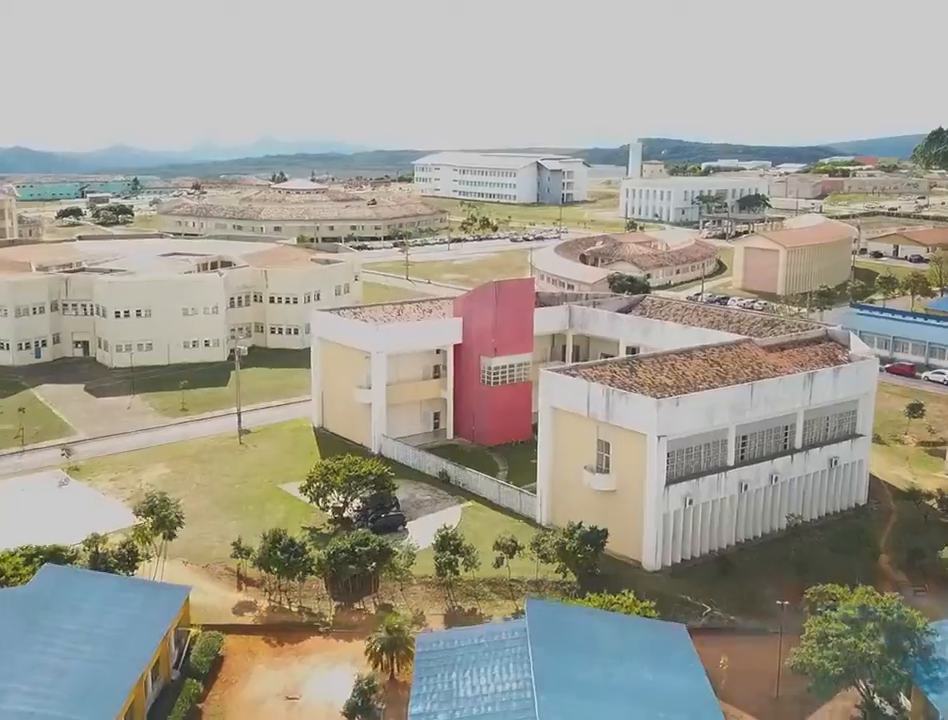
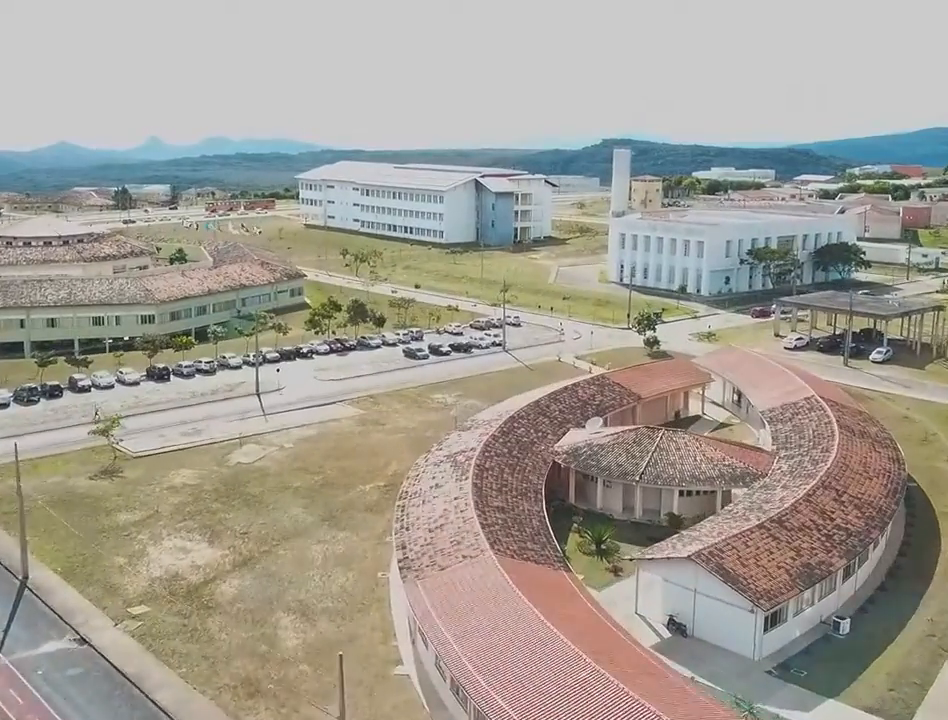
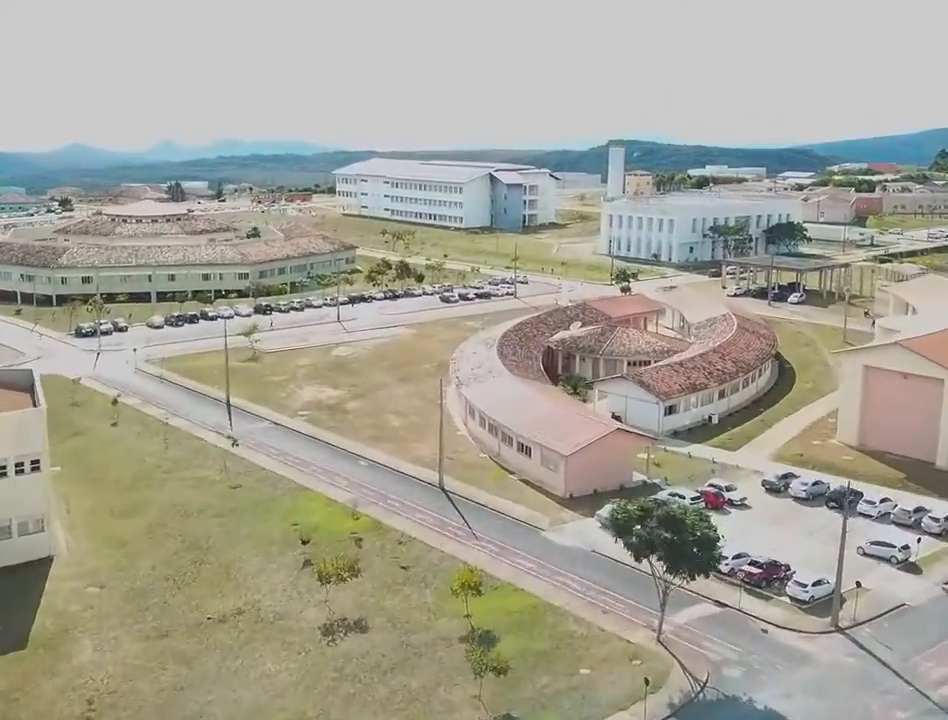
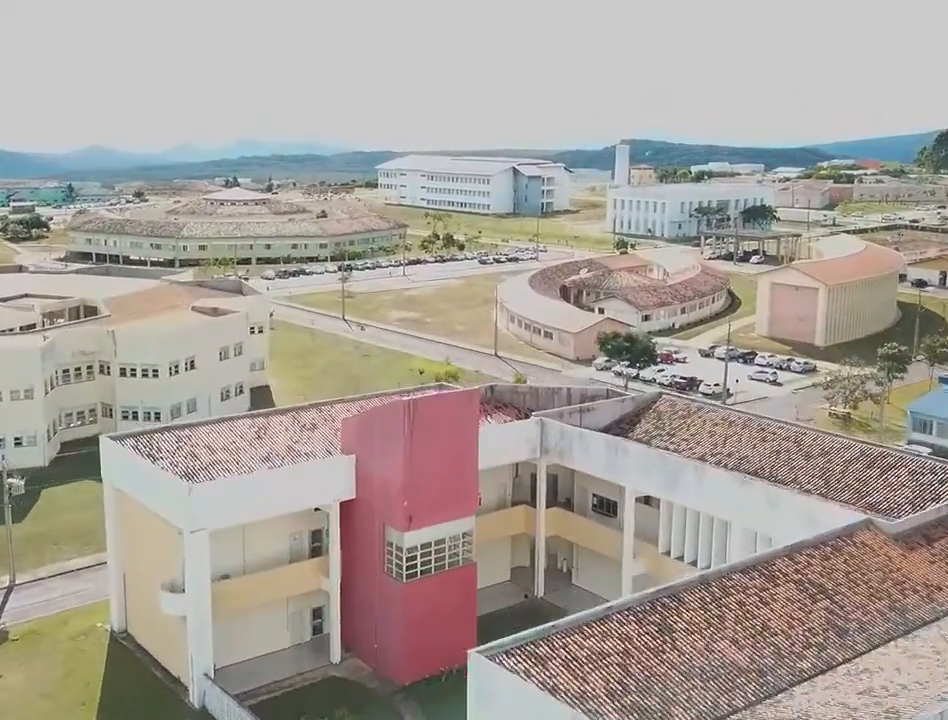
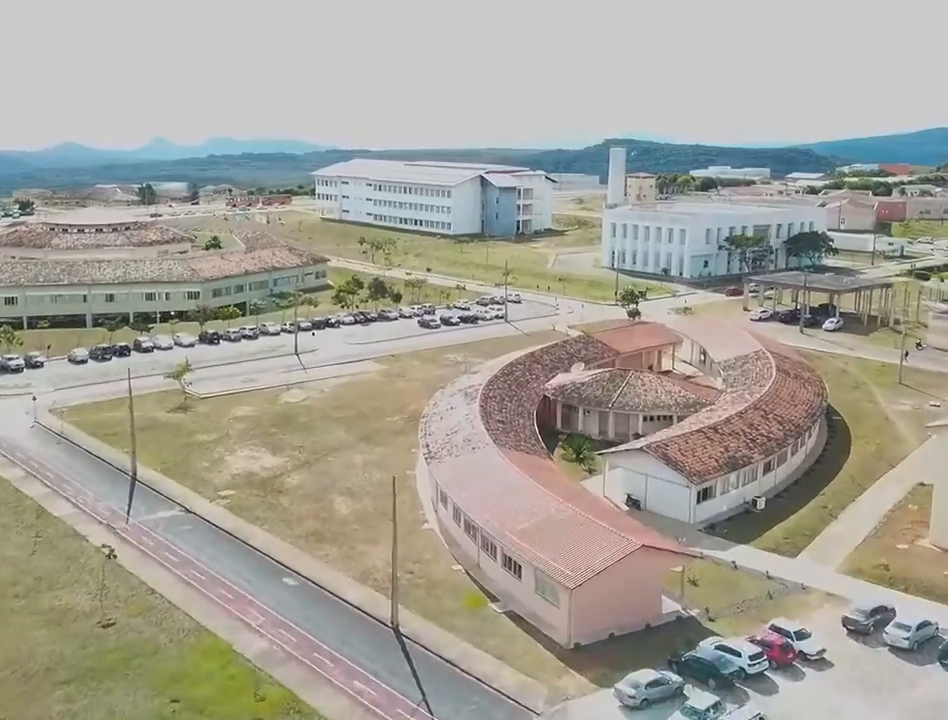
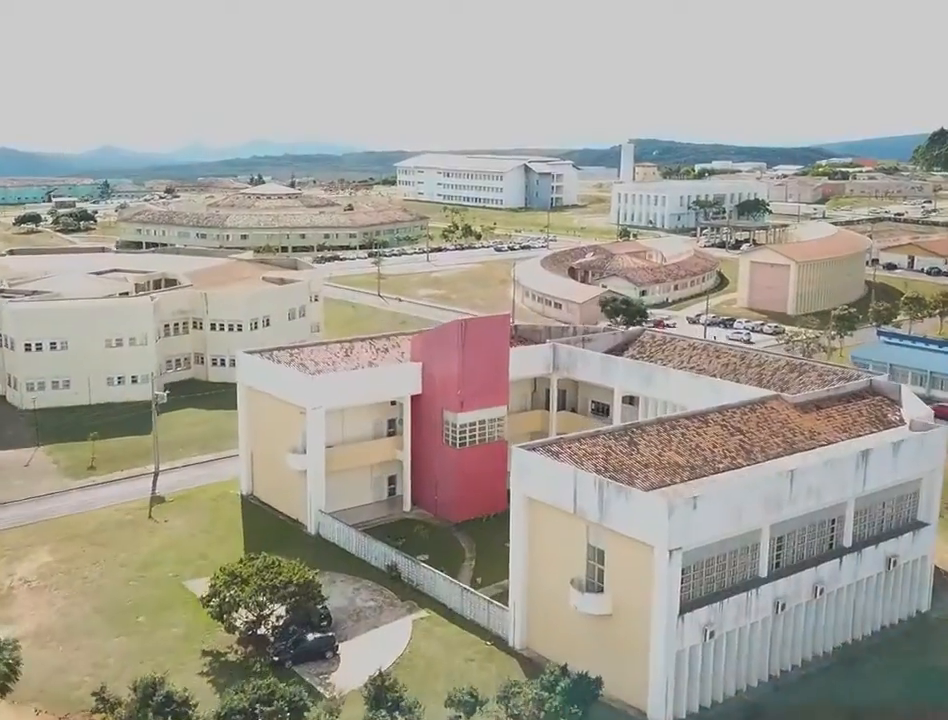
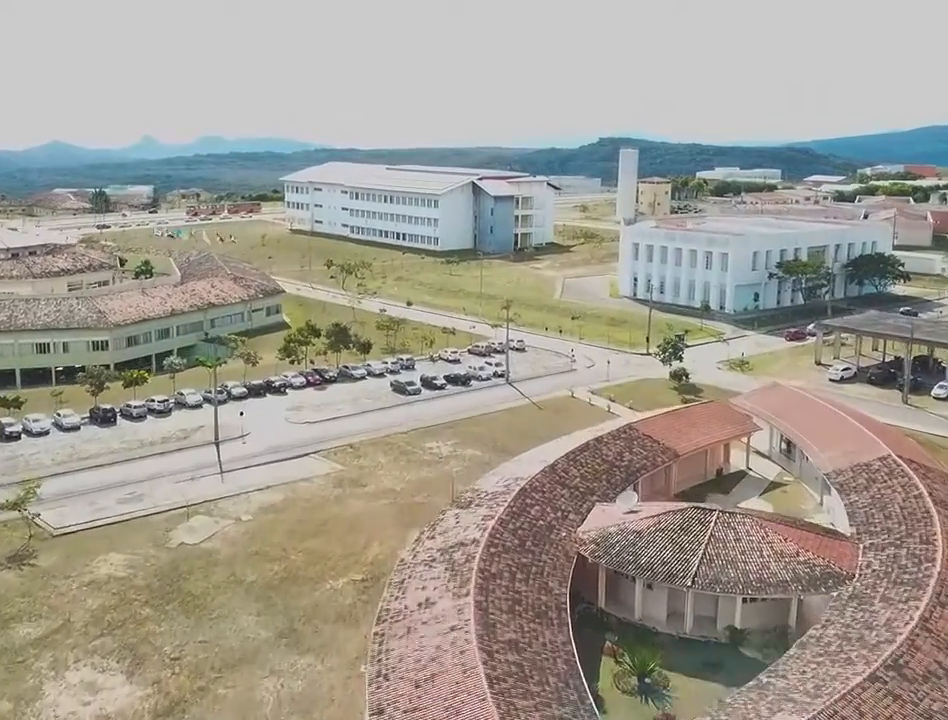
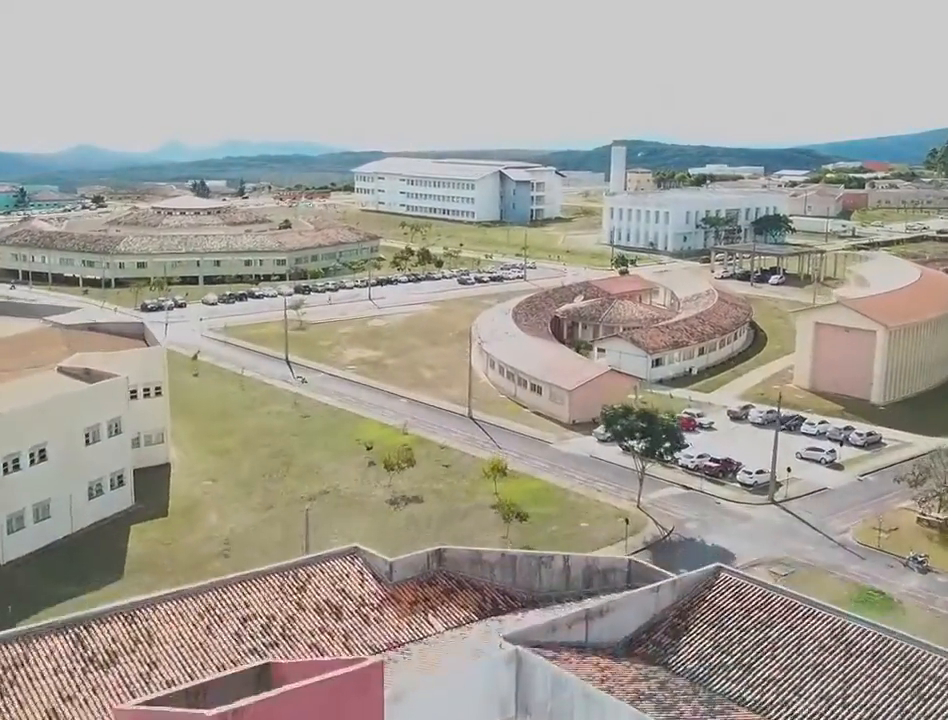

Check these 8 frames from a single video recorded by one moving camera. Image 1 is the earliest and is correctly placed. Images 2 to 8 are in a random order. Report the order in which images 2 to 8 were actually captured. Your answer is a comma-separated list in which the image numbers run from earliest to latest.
6, 4, 8, 3, 5, 2, 7
